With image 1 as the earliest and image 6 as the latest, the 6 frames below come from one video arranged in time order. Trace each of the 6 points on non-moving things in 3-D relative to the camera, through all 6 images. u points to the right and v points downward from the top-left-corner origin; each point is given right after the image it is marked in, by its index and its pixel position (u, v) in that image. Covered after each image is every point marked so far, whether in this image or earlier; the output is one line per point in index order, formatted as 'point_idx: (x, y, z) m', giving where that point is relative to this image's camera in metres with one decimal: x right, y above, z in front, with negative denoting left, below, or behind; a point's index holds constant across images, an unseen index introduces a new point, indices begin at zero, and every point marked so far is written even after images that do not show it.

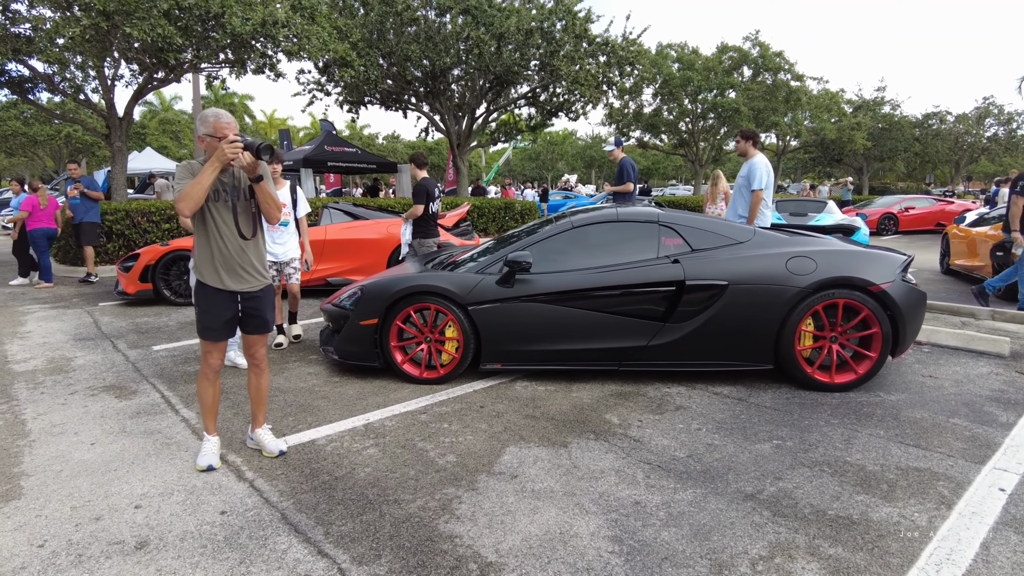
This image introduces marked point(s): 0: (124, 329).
0: (-3.5, -0.4, +5.8) m
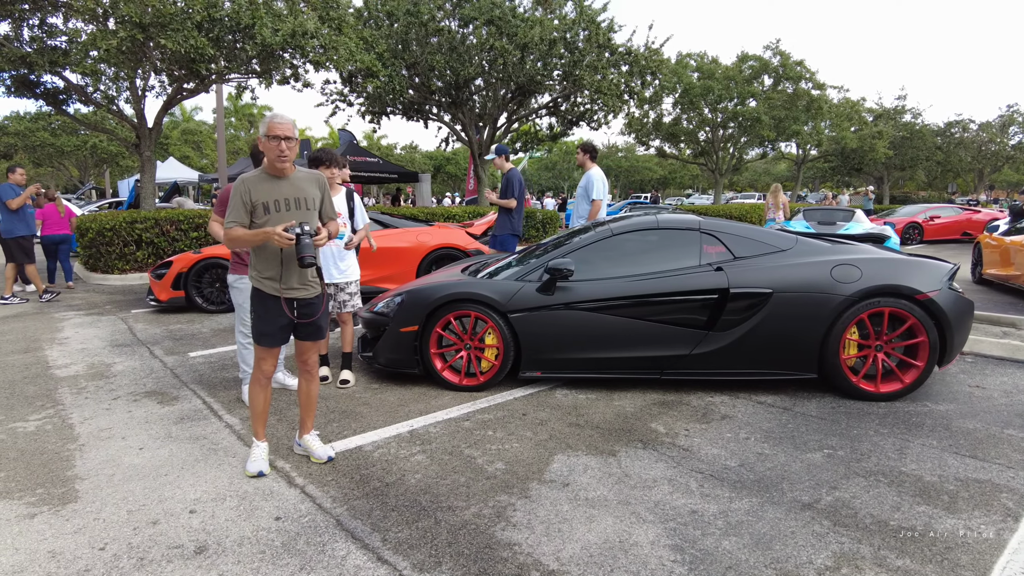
0: (-3.2, -0.4, +5.8) m
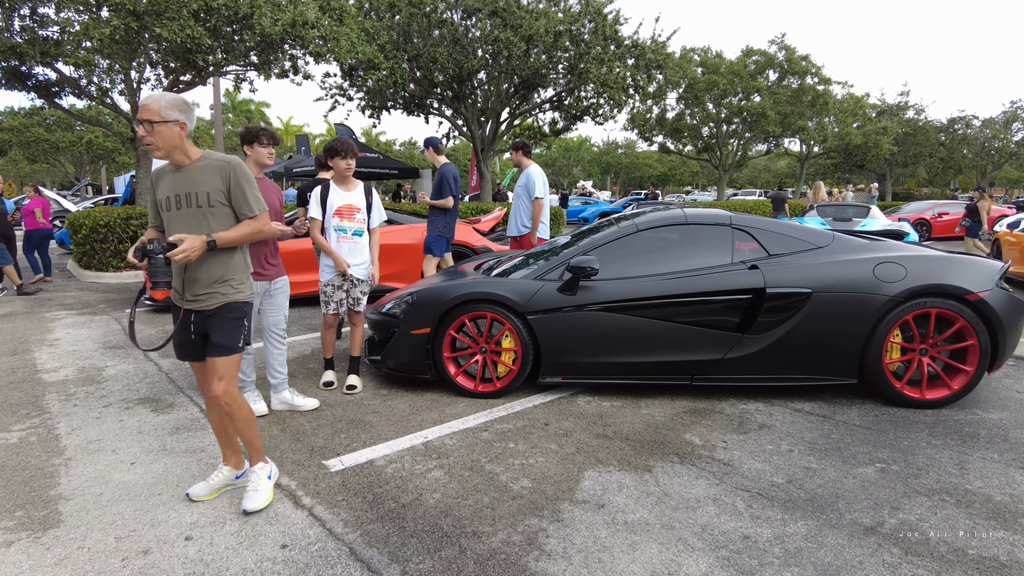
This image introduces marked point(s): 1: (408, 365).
0: (-3.1, -0.4, +5.5) m
1: (-0.6, -0.5, +3.8) m
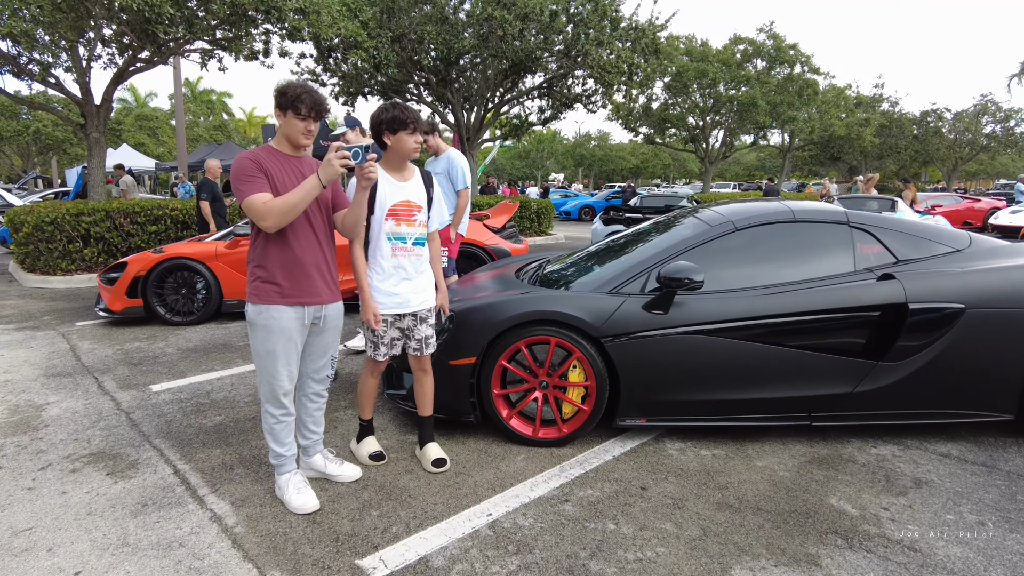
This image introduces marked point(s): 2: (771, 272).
0: (-2.8, -0.5, +4.6) m
1: (-0.3, -0.5, +3.0) m
2: (+1.2, +0.1, +3.0) m
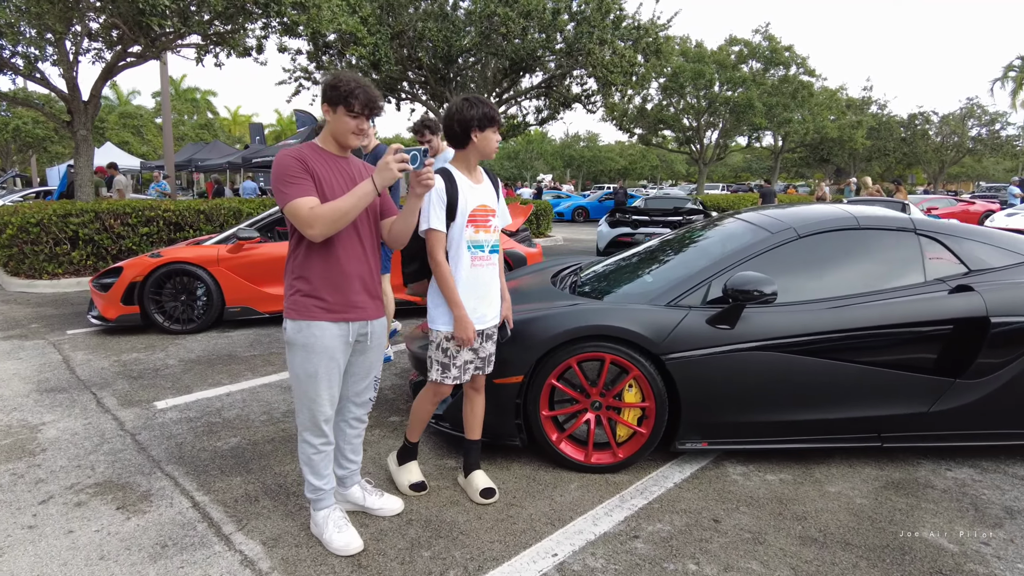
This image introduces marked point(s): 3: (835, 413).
0: (-2.7, -0.6, +4.3) m
1: (-0.1, -0.6, +2.7) m
2: (+1.4, 0.0, +2.8) m
3: (+1.4, -0.5, +2.7) m
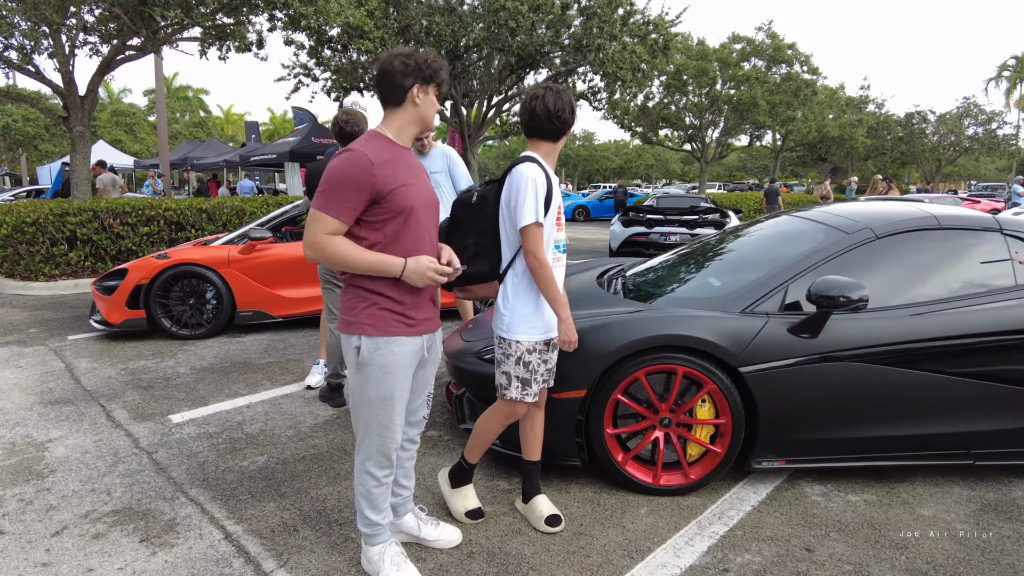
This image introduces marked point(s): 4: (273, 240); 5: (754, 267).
0: (-2.4, -0.6, +4.0) m
1: (+0.1, -0.6, +2.5) m
2: (+1.7, 0.0, +2.6) m
3: (+1.6, -0.5, +2.5) m
4: (-1.9, +0.4, +5.1) m
5: (+1.1, +0.1, +2.8) m
